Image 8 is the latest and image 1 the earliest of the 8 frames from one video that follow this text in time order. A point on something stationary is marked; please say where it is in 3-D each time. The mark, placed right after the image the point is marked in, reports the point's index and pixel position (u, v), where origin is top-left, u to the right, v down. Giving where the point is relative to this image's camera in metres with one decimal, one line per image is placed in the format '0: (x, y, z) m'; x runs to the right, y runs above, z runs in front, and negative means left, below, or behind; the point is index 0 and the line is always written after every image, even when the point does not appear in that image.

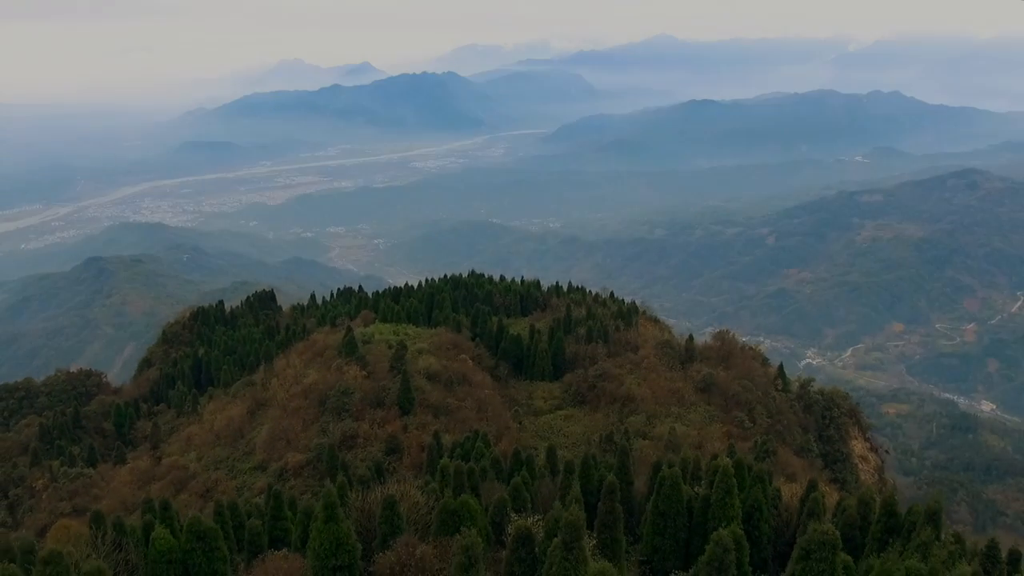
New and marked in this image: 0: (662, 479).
0: (+2.9, -3.5, +14.0) m
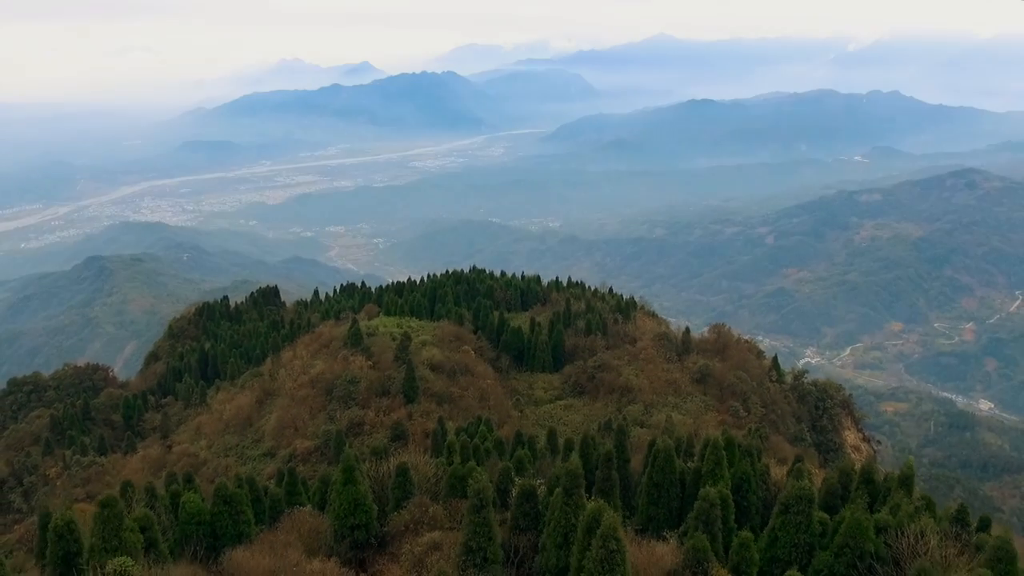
0: (+2.9, -3.3, +14.7) m
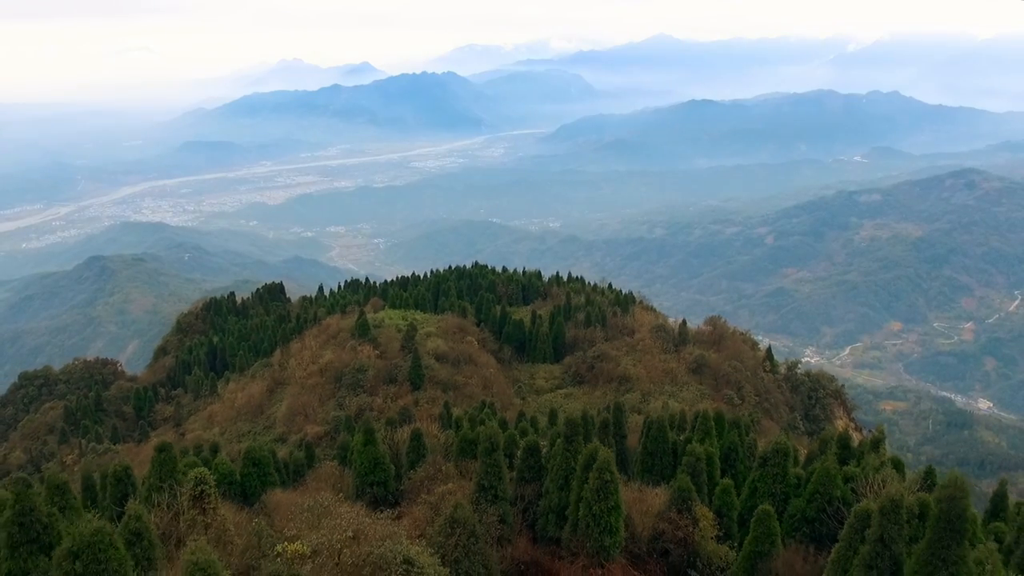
0: (+3.0, -3.0, +15.7) m
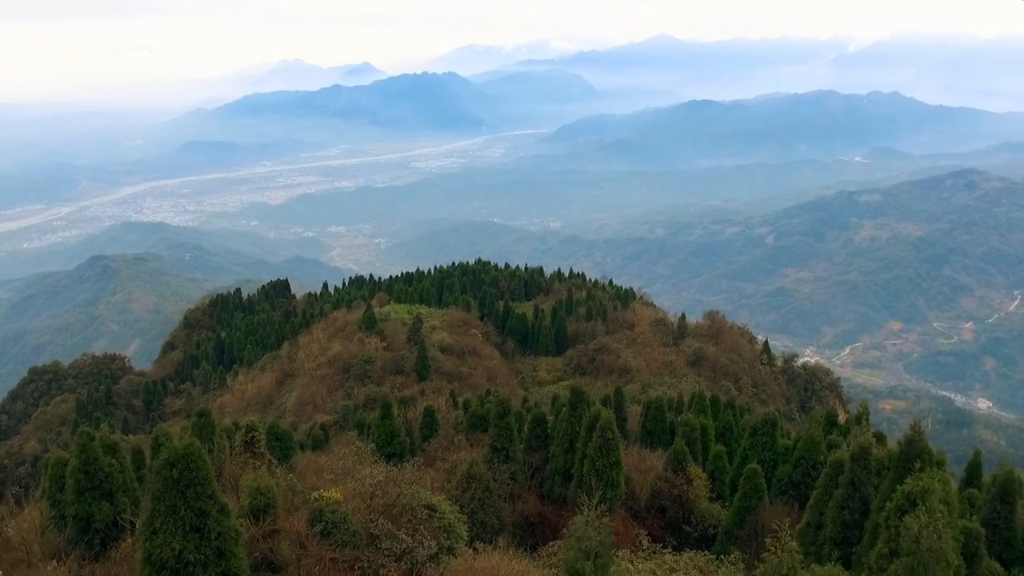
0: (+3.2, -2.7, +16.4) m
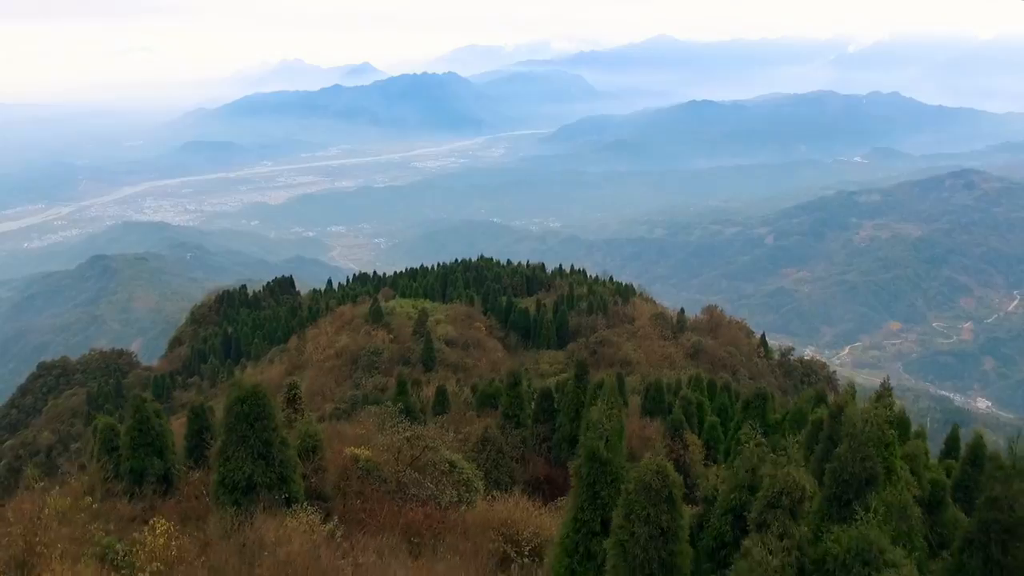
0: (+3.3, -2.5, +17.1) m
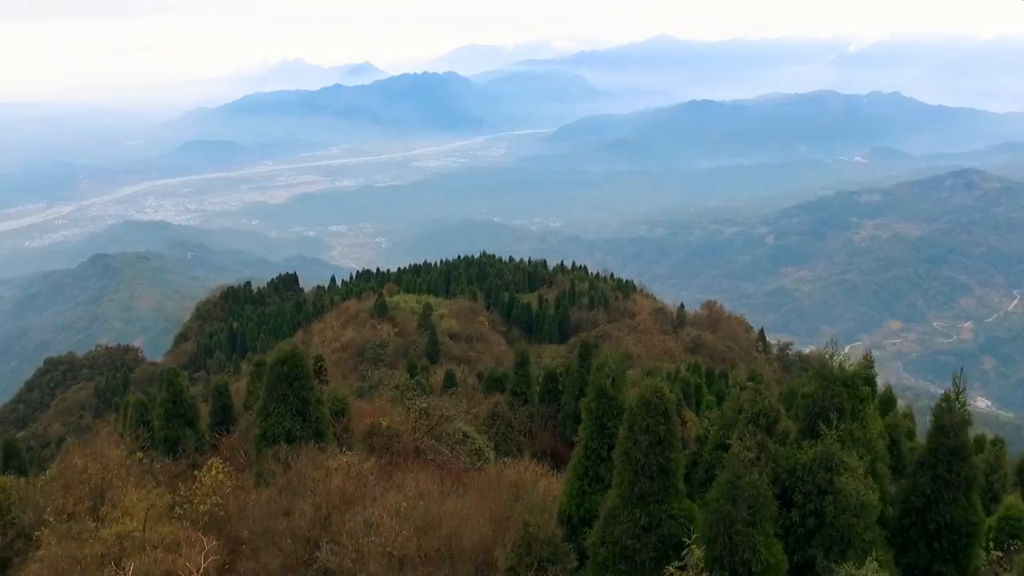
0: (+3.4, -2.3, +17.6) m
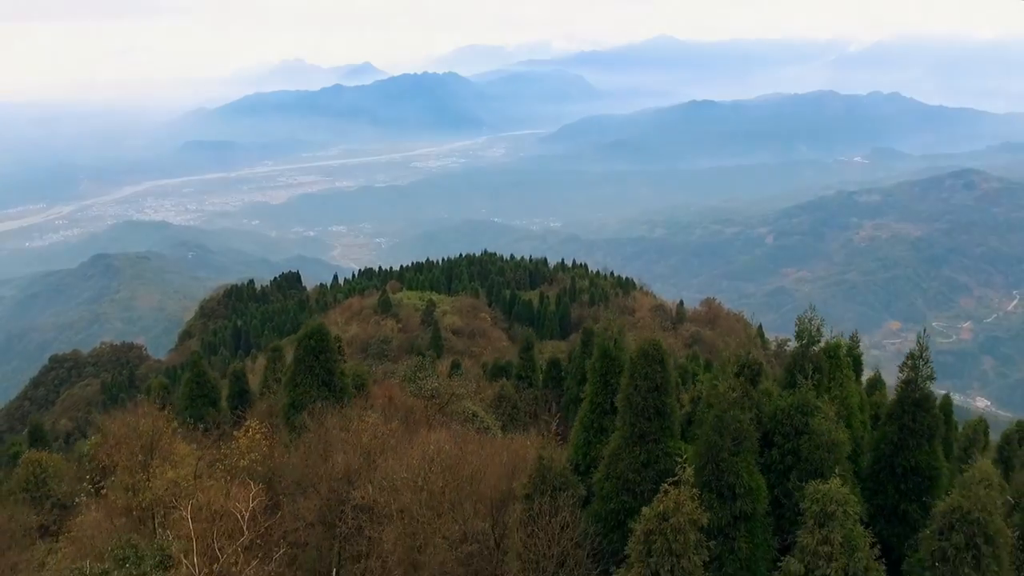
0: (+3.5, -2.1, +18.1) m
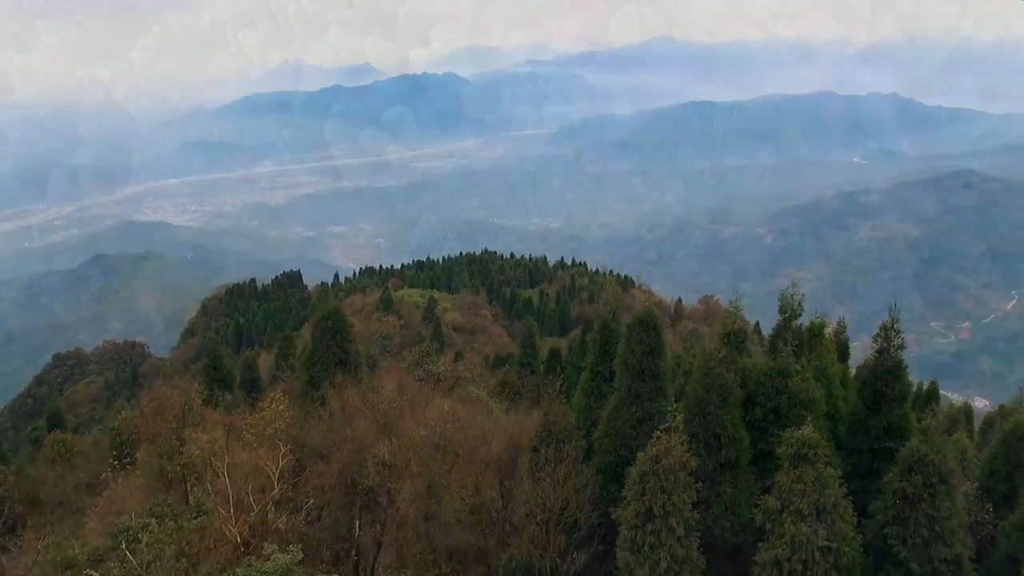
0: (+3.5, -2.0, +18.5) m
